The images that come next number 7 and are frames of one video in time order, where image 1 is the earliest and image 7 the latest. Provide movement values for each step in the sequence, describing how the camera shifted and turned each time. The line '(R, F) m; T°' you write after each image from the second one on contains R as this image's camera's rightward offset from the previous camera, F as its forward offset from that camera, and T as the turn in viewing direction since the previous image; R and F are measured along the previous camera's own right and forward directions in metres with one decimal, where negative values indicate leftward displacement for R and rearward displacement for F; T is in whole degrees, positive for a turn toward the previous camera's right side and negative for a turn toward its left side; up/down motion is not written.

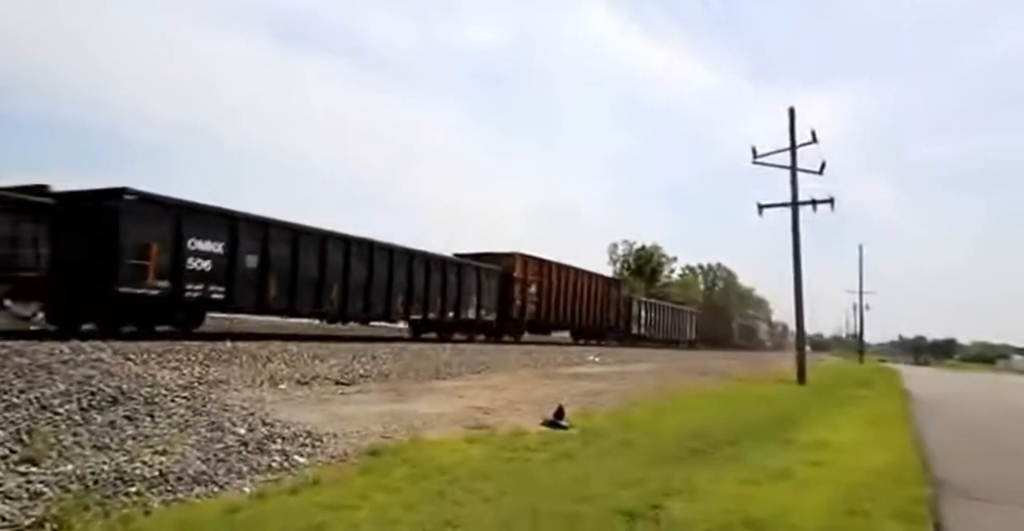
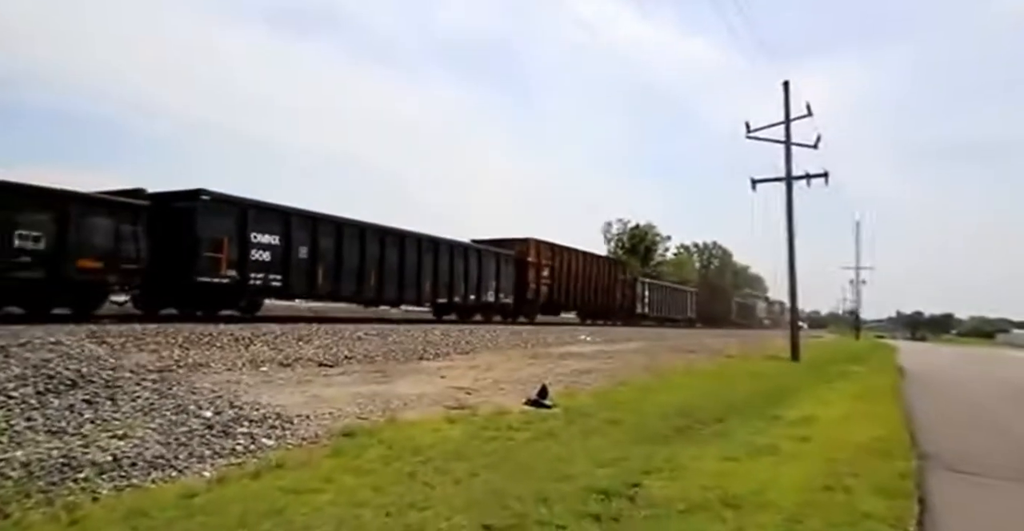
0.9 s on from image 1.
(+0.3, +0.1) m; 0°
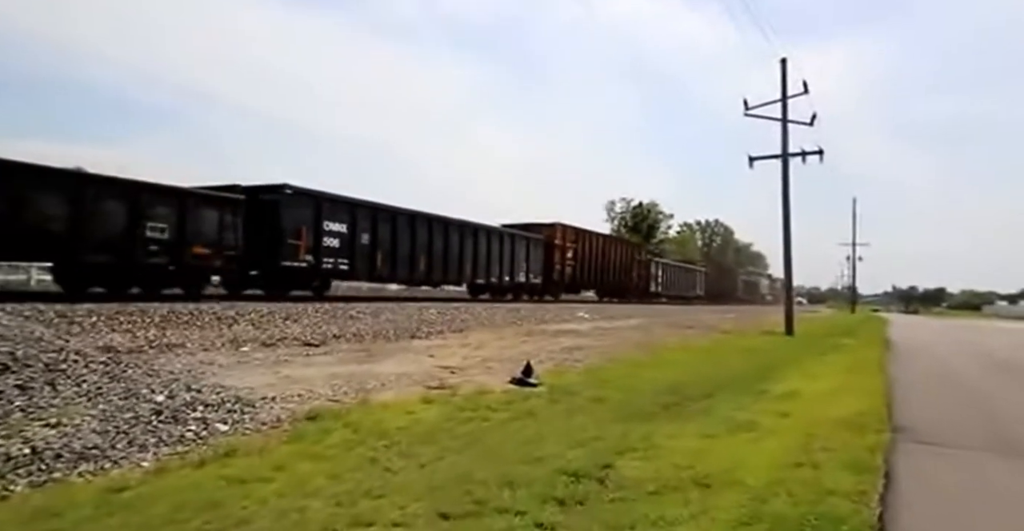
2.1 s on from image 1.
(+0.4, +0.2) m; 0°
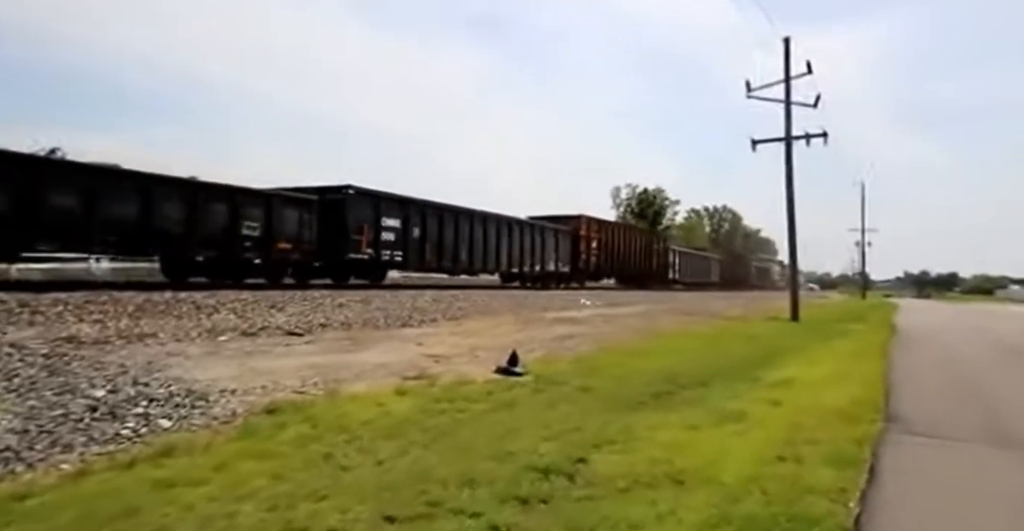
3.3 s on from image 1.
(+0.5, +0.3) m; -1°
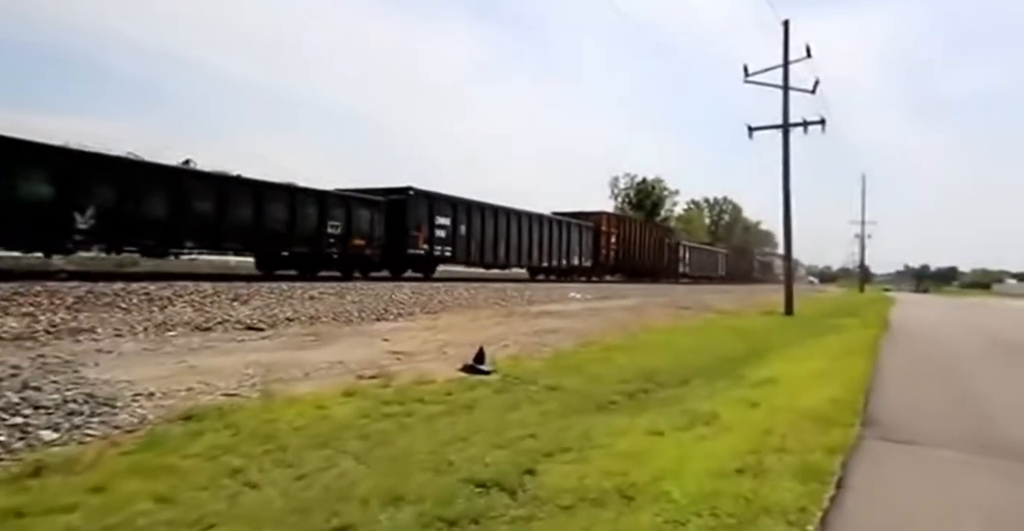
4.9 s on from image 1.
(+0.6, +0.6) m; 0°
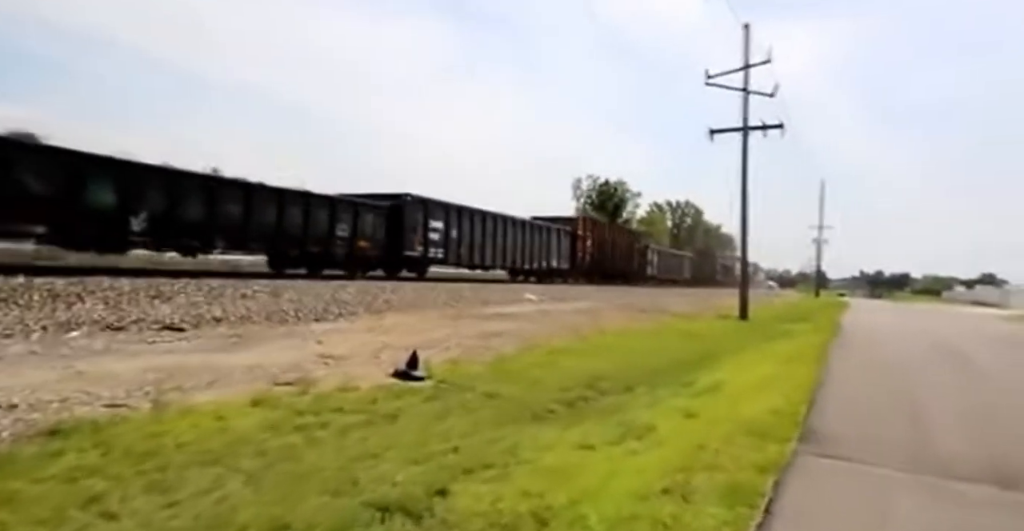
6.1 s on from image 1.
(+0.5, +0.5) m; +3°
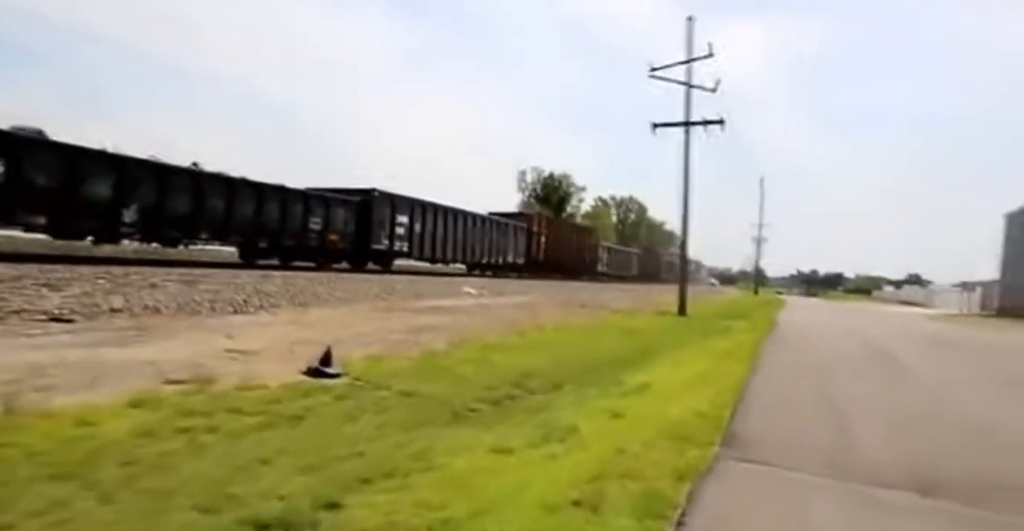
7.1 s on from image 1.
(+0.4, +0.5) m; +4°
